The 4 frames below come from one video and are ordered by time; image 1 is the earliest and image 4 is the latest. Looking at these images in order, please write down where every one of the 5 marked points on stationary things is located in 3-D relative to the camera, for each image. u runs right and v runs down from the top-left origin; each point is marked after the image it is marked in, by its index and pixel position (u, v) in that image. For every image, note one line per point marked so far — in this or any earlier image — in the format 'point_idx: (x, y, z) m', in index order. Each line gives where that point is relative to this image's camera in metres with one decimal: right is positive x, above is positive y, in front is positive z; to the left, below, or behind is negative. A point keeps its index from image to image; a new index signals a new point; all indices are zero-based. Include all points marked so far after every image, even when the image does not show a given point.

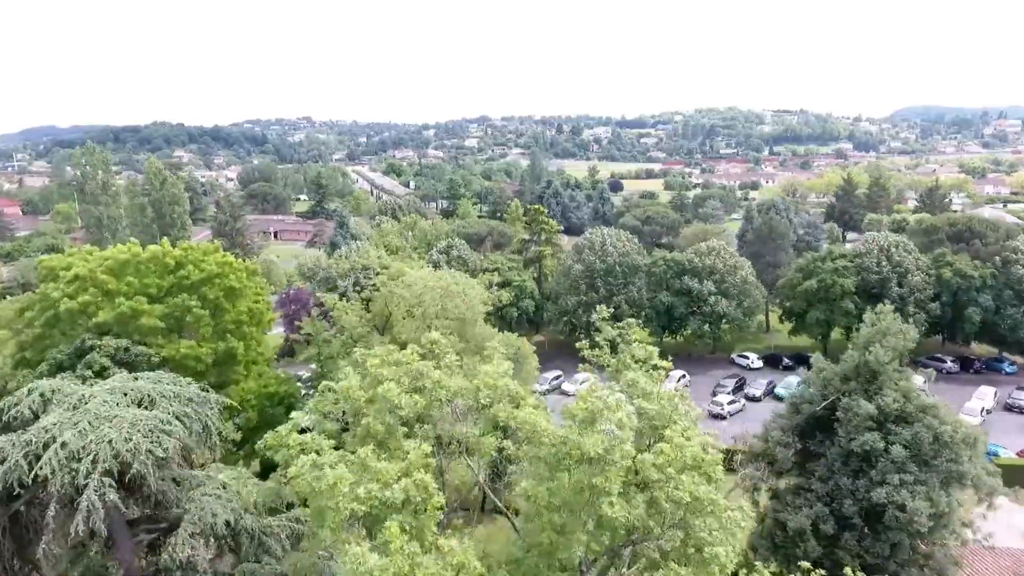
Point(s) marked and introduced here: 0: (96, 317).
0: (-12.3, -0.9, +18.5) m
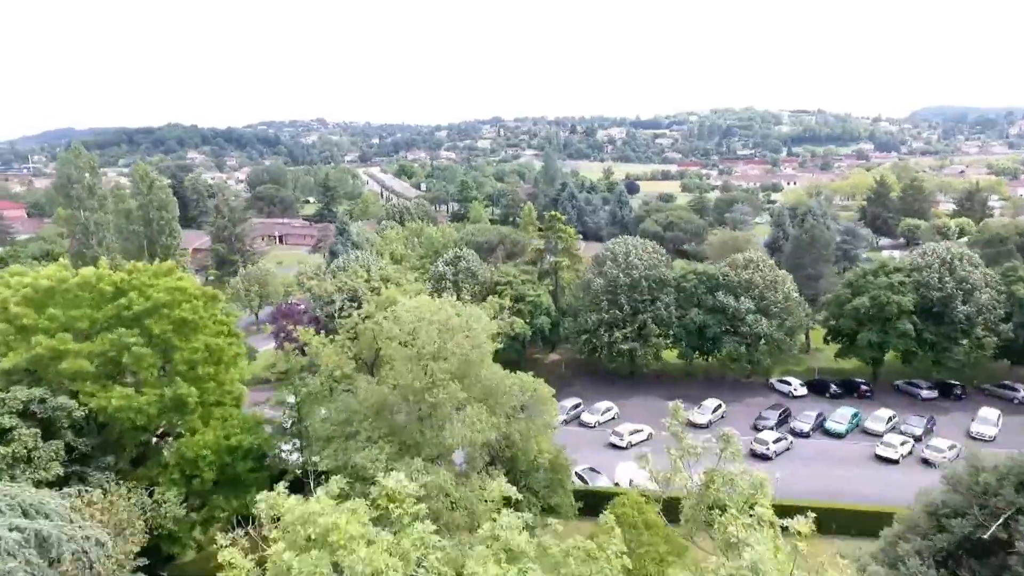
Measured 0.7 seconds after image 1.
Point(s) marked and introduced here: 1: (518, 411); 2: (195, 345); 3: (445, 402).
0: (-12.0, -1.7, +14.9) m
1: (+0.2, -3.5, +18.1) m
2: (-8.4, -1.5, +16.5) m
3: (-1.7, -2.9, +15.8) m
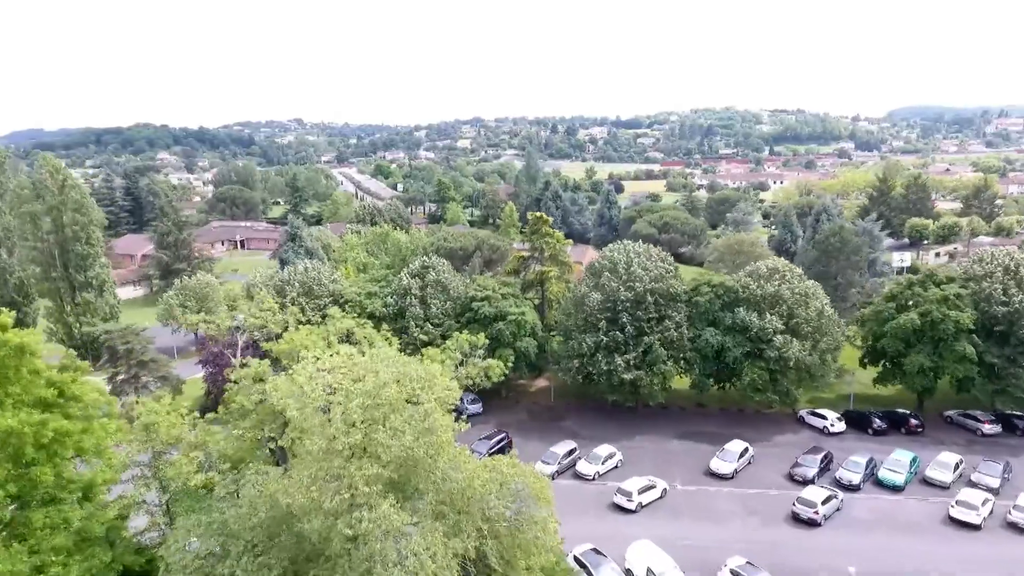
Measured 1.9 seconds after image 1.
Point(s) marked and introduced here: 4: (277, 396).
0: (-12.4, -2.6, +8.4) m
1: (-0.3, -4.3, +11.9) m
2: (-8.8, -2.4, +10.1) m
3: (-2.1, -3.7, +9.6) m
4: (-4.4, -1.9, +11.8) m
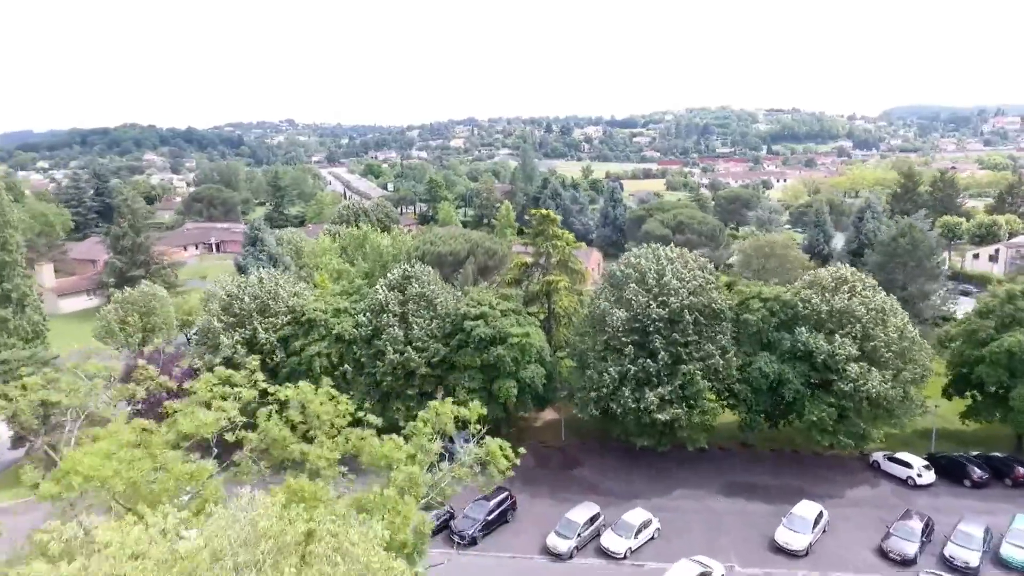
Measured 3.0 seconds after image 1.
0: (-12.1, -3.2, +2.2) m
1: (0.0, -4.9, +5.9) m
2: (-8.5, -3.0, +4.0) m
3: (-1.9, -4.3, +3.5) m
4: (-4.2, -2.5, +5.7) m
